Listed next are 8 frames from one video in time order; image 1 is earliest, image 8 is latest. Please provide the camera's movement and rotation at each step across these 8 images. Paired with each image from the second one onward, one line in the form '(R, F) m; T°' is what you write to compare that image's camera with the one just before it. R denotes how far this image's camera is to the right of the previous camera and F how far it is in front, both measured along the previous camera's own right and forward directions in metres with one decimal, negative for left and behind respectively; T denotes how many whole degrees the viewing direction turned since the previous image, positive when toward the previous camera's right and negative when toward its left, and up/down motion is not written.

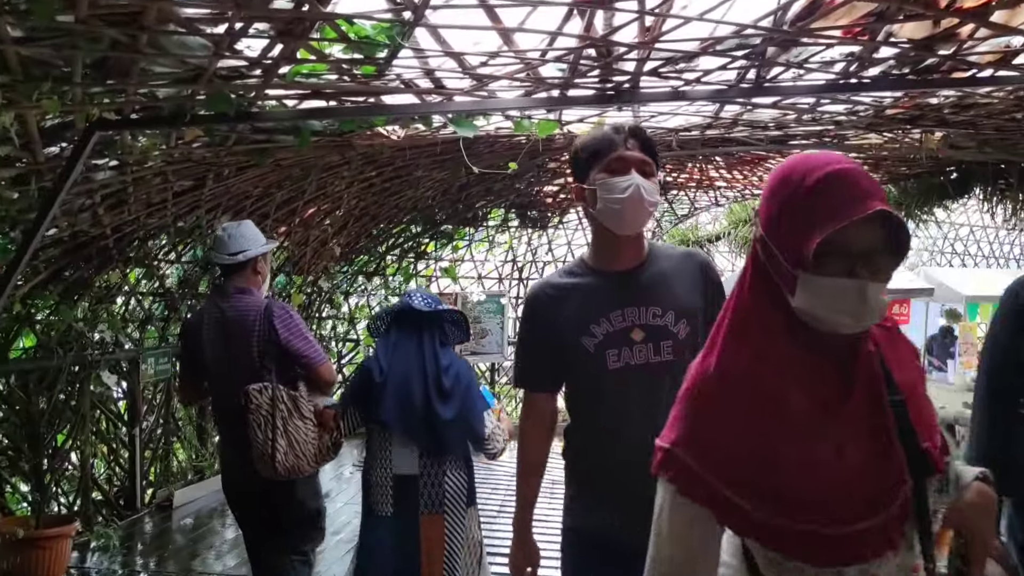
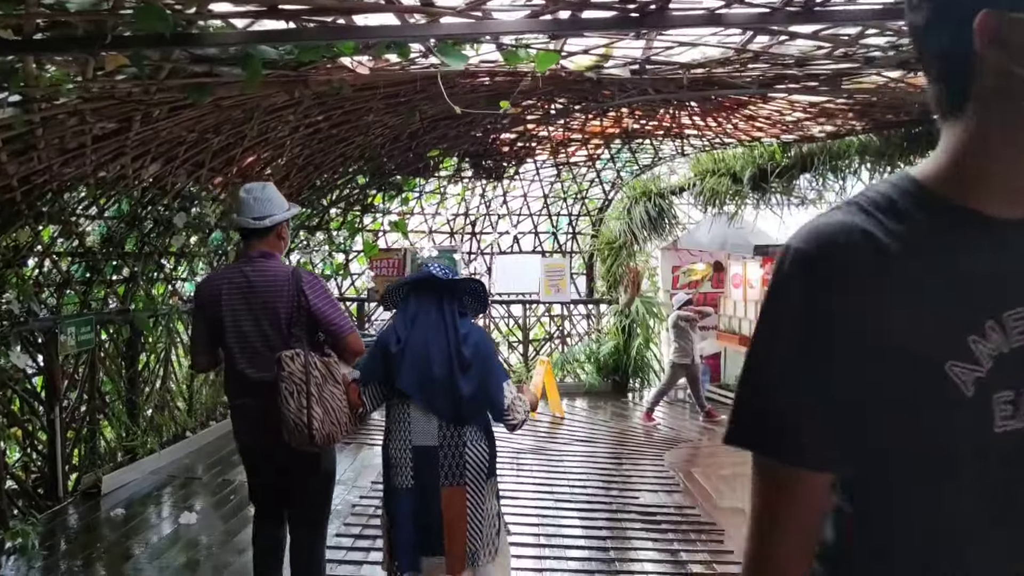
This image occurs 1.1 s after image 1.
(-0.2, +0.5) m; +4°
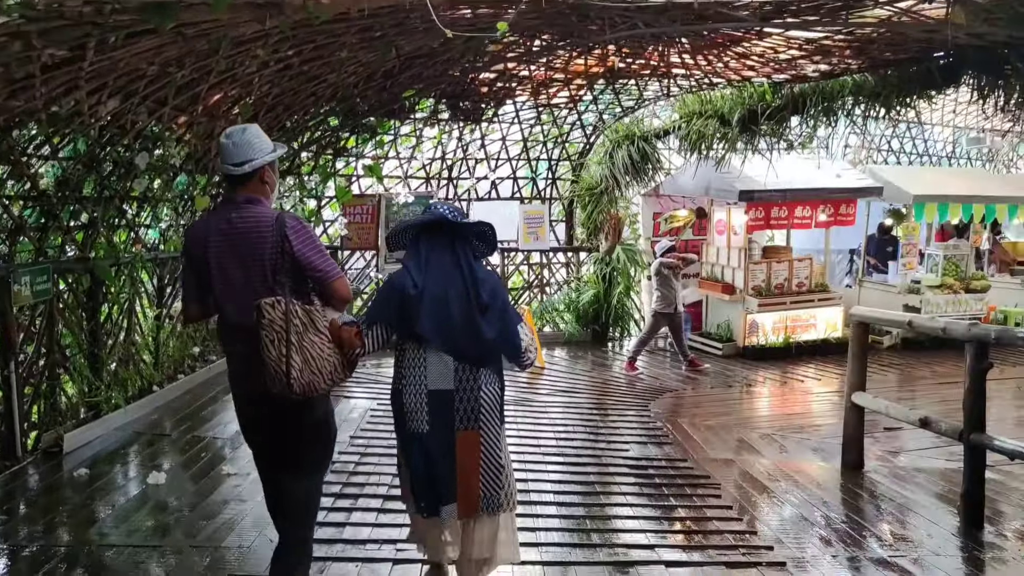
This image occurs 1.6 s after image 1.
(-0.1, +0.2) m; +2°
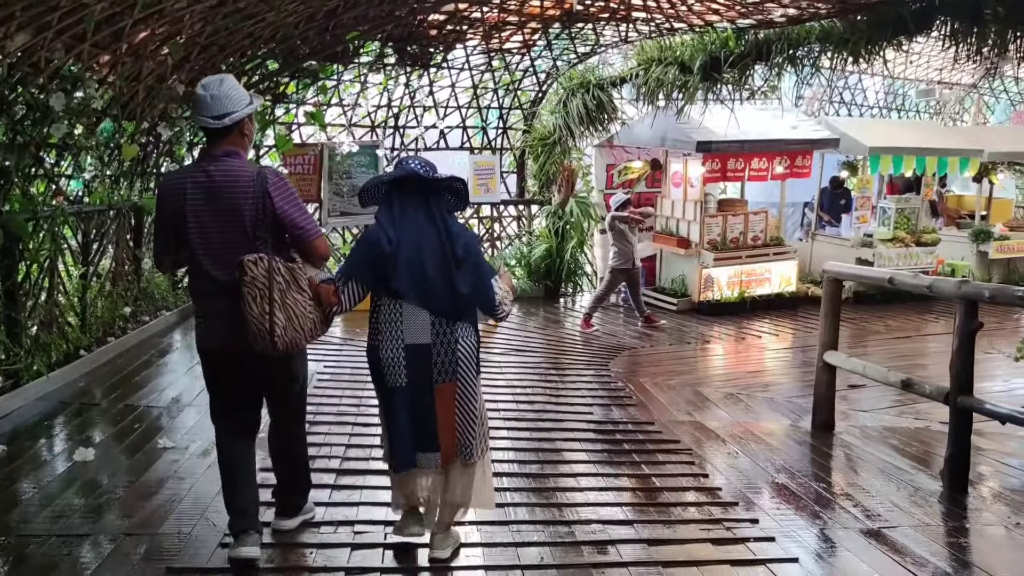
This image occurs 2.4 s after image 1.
(-0.1, +0.3) m; +4°
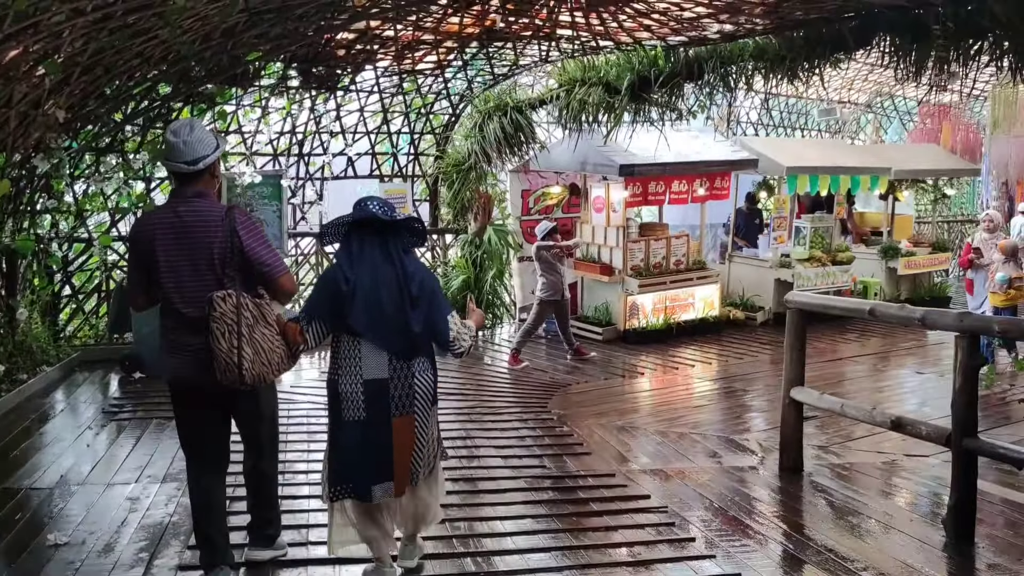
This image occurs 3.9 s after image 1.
(-0.2, +0.4) m; +7°
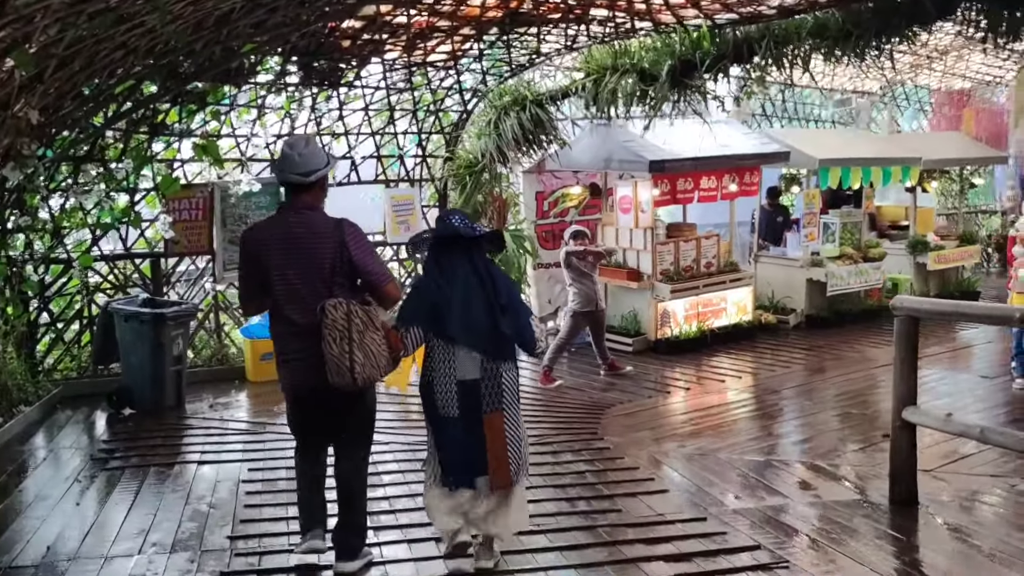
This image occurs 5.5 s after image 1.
(-0.3, +0.6) m; +1°
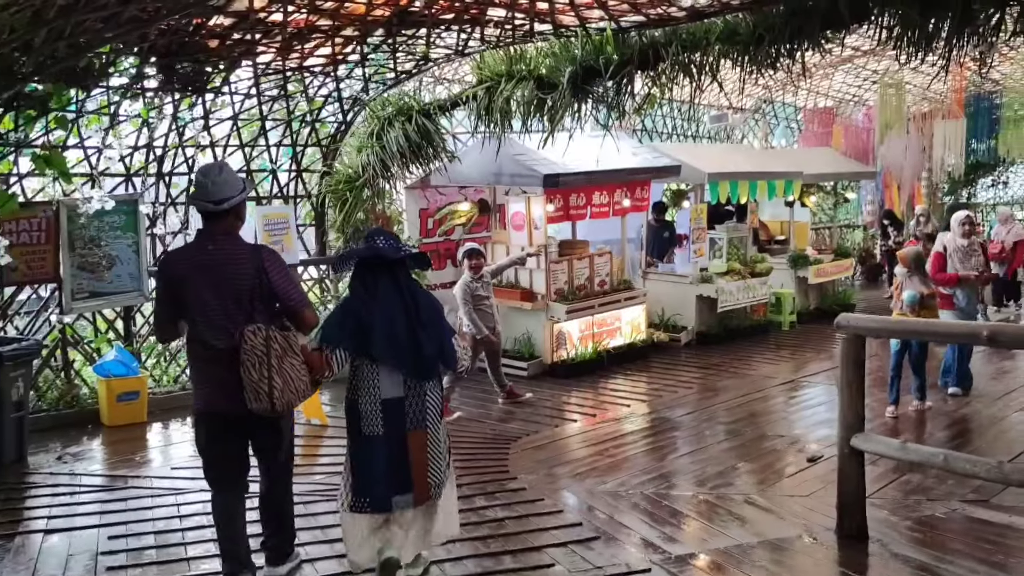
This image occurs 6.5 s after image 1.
(-0.2, +0.4) m; +8°
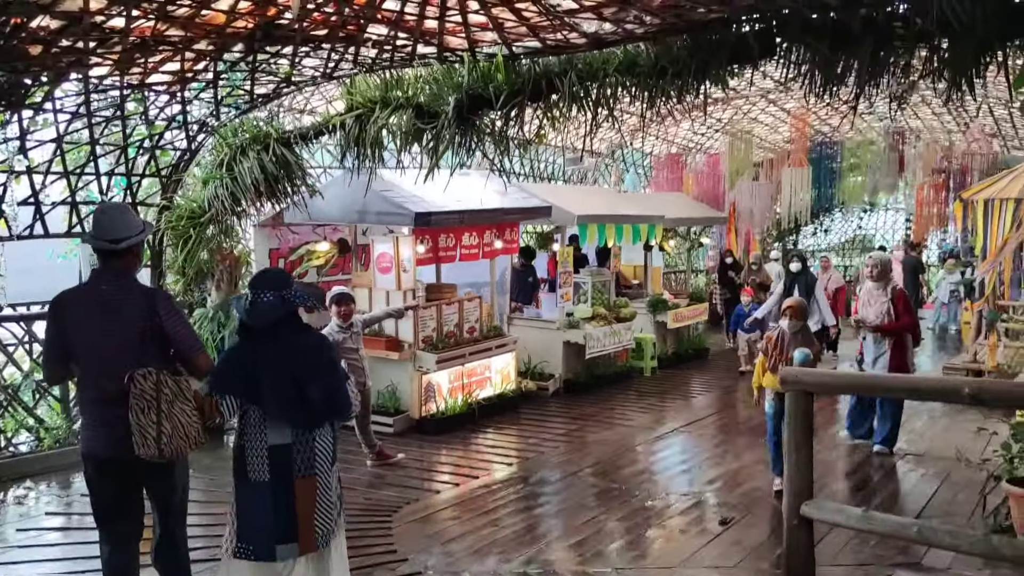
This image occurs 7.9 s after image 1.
(-0.2, +0.5) m; +10°
